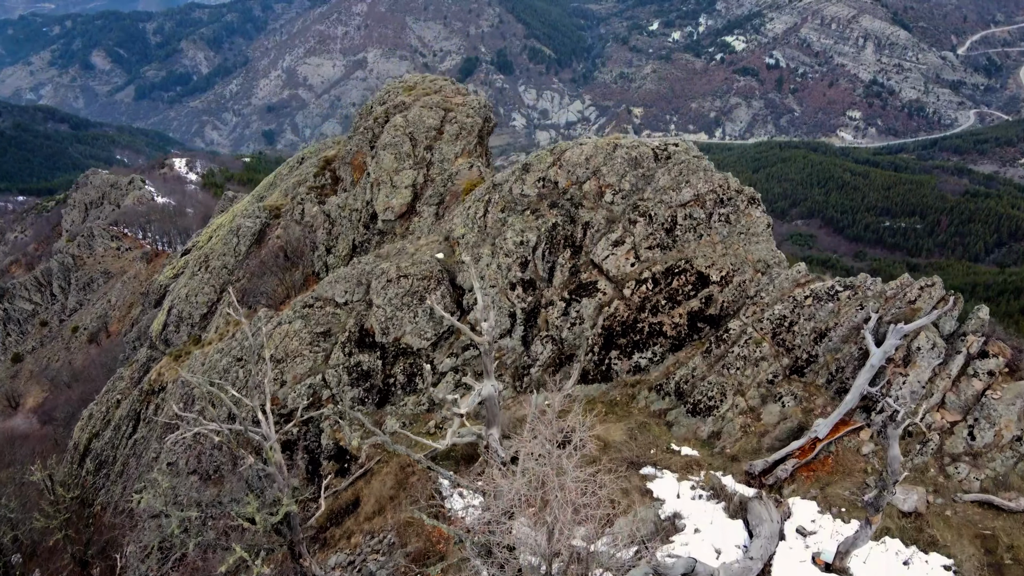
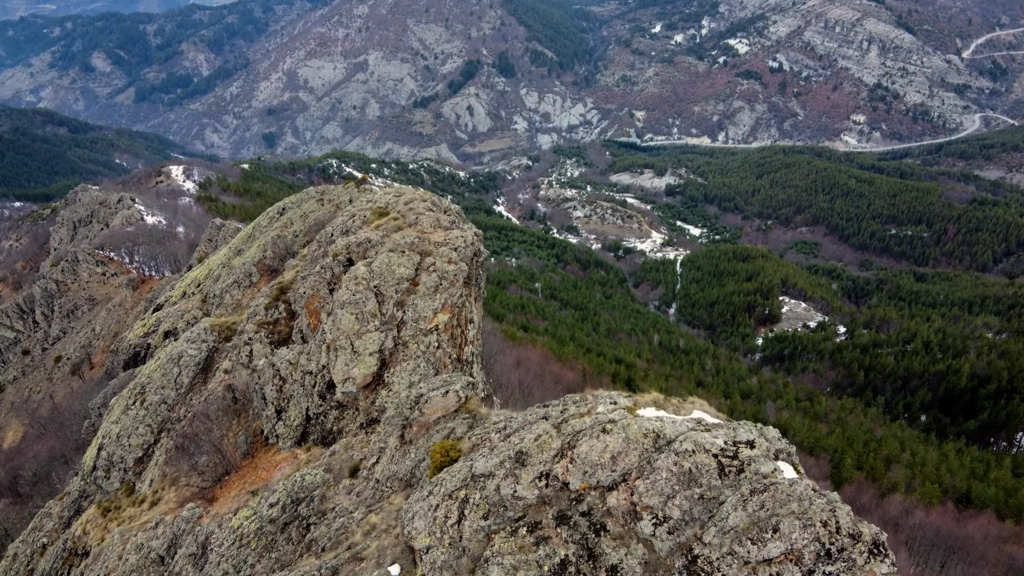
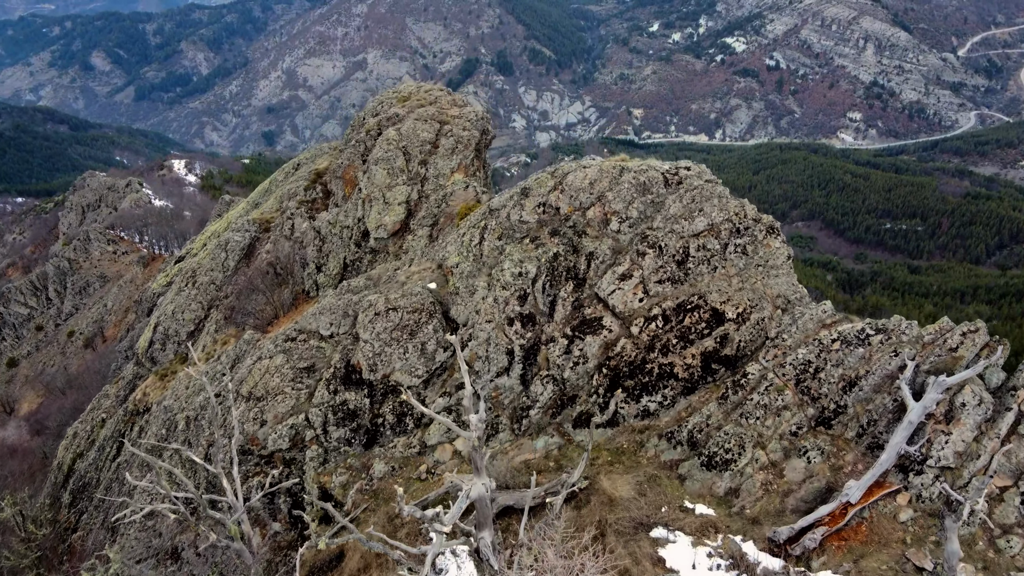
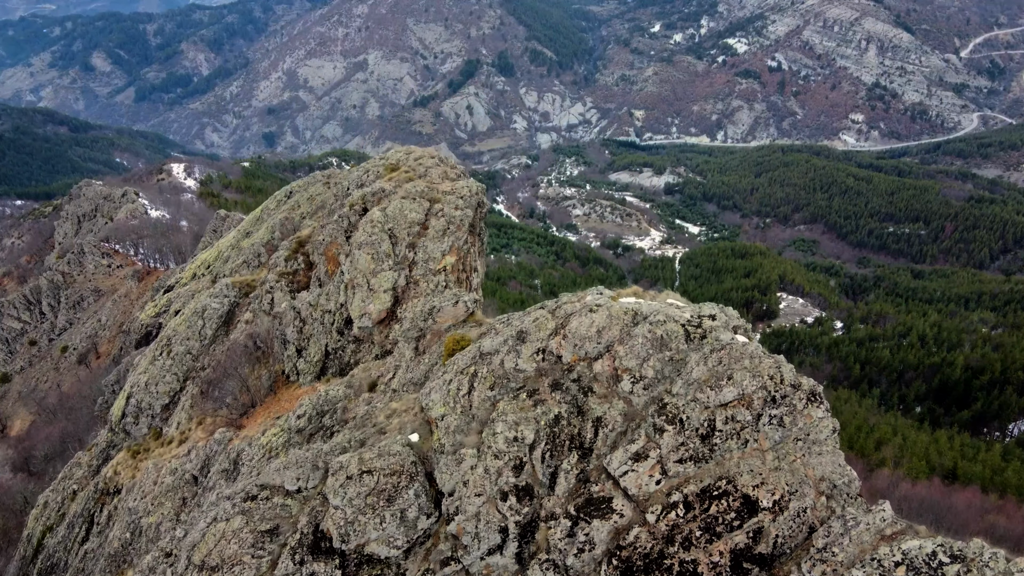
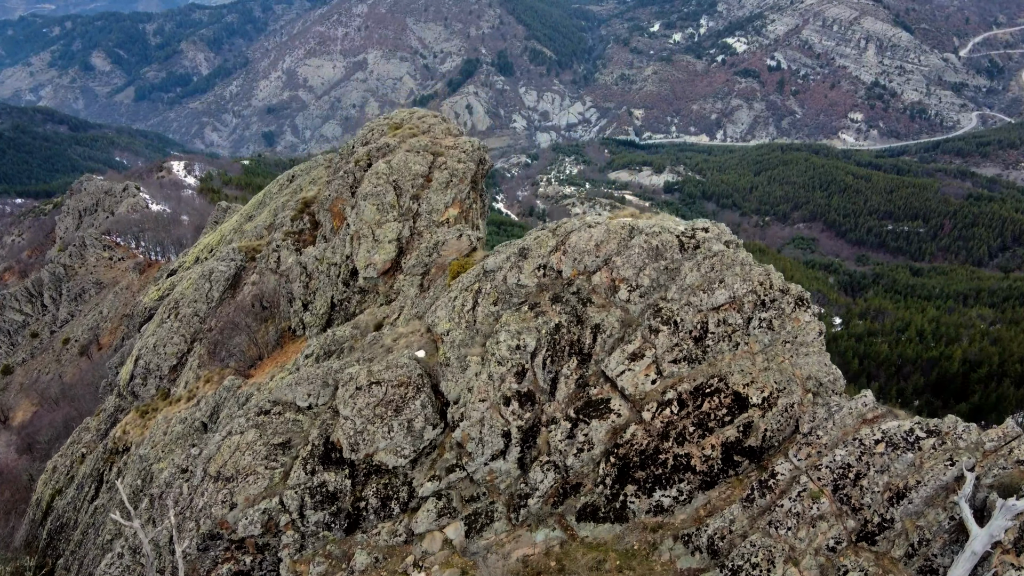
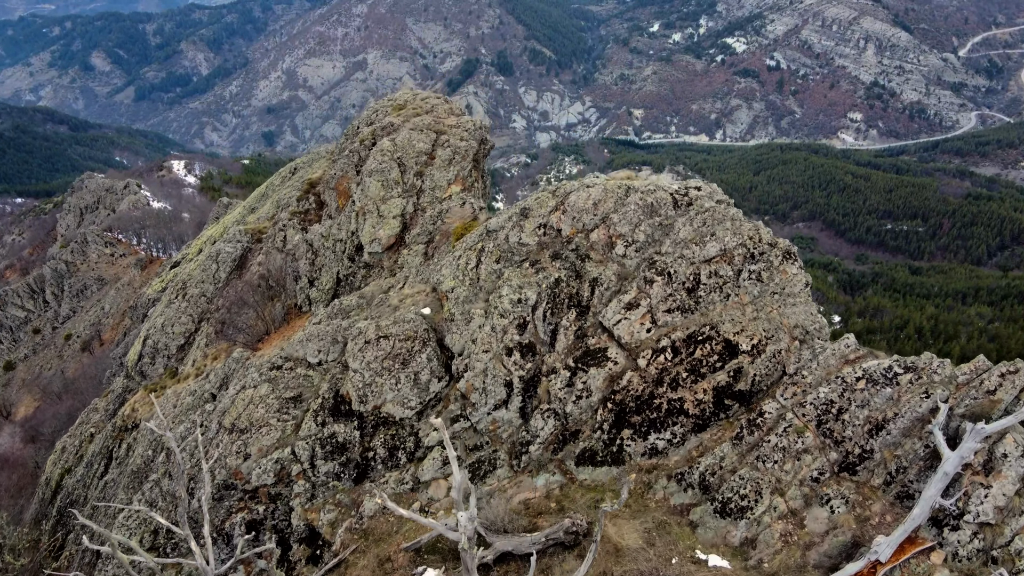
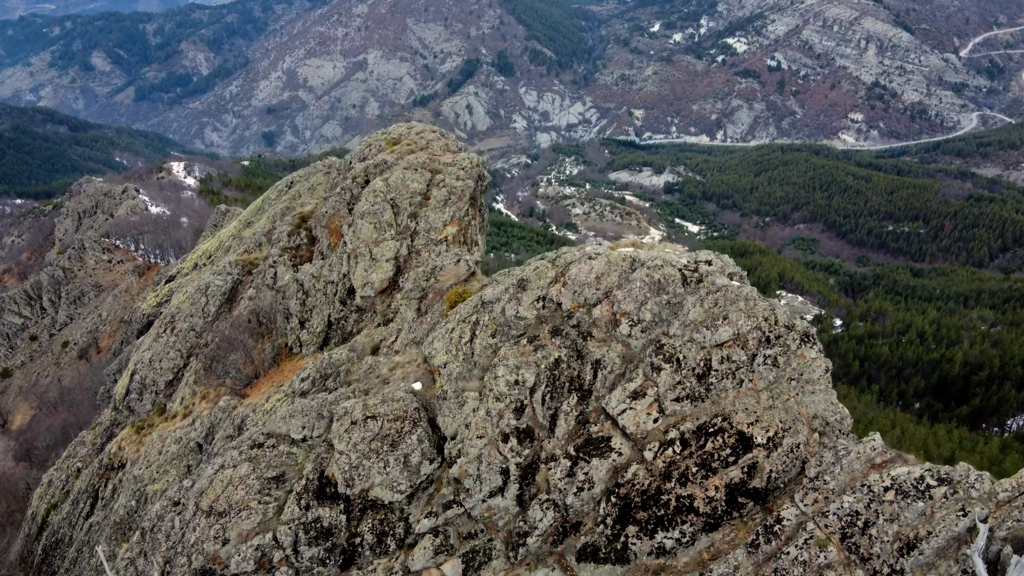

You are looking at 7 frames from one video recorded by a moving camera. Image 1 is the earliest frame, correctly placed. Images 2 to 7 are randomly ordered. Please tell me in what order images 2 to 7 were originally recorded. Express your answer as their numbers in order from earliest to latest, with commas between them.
3, 6, 5, 7, 4, 2
